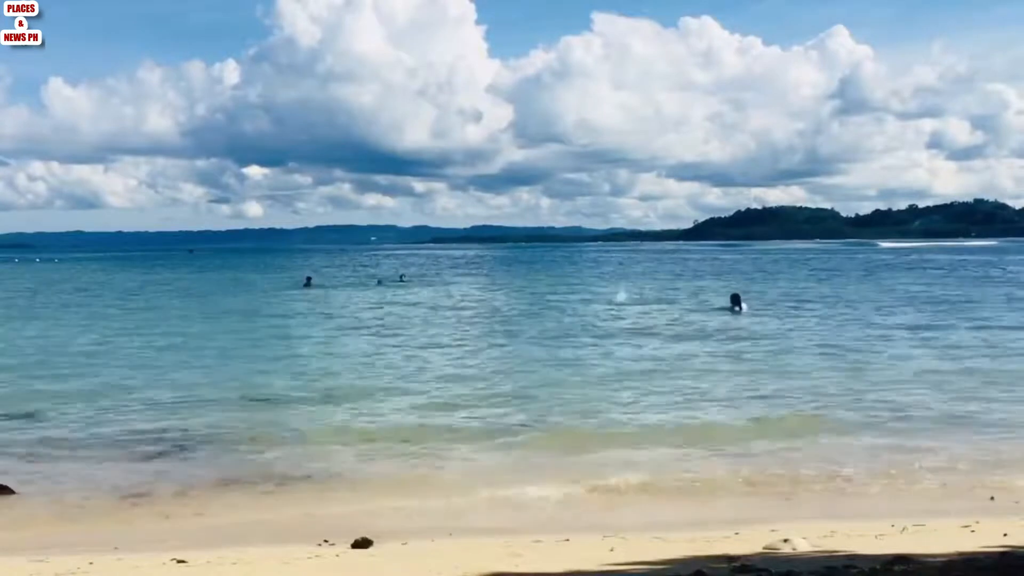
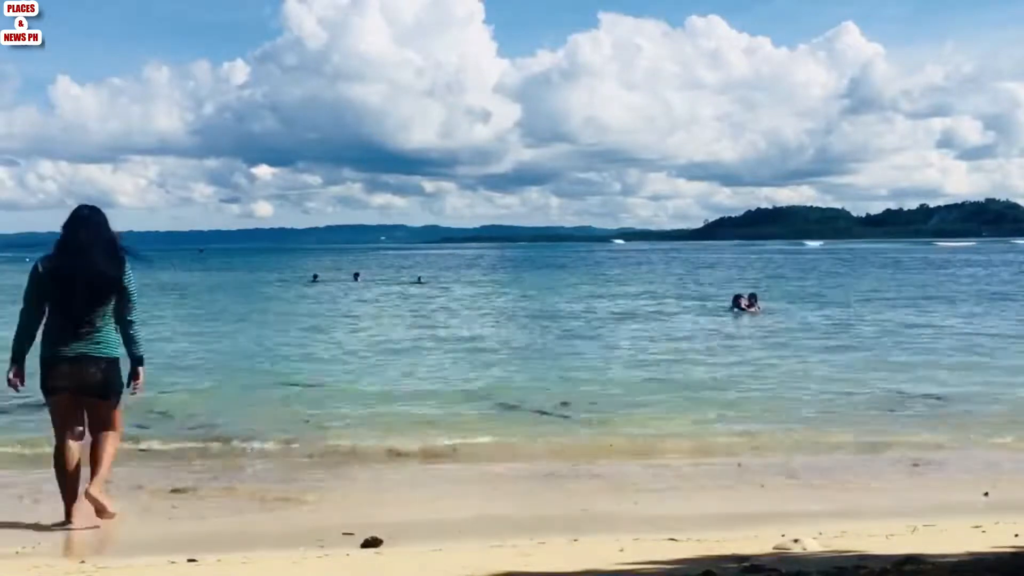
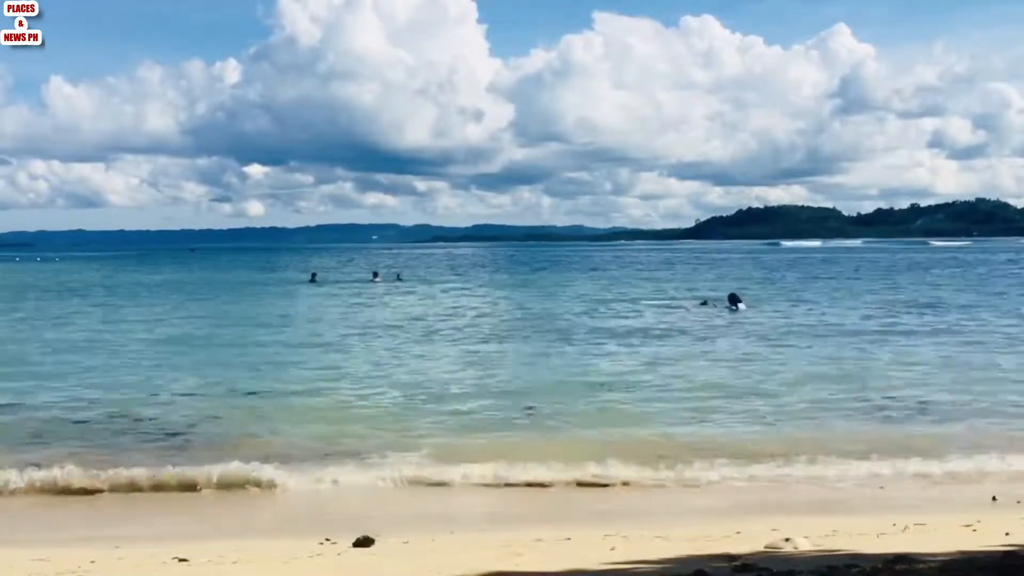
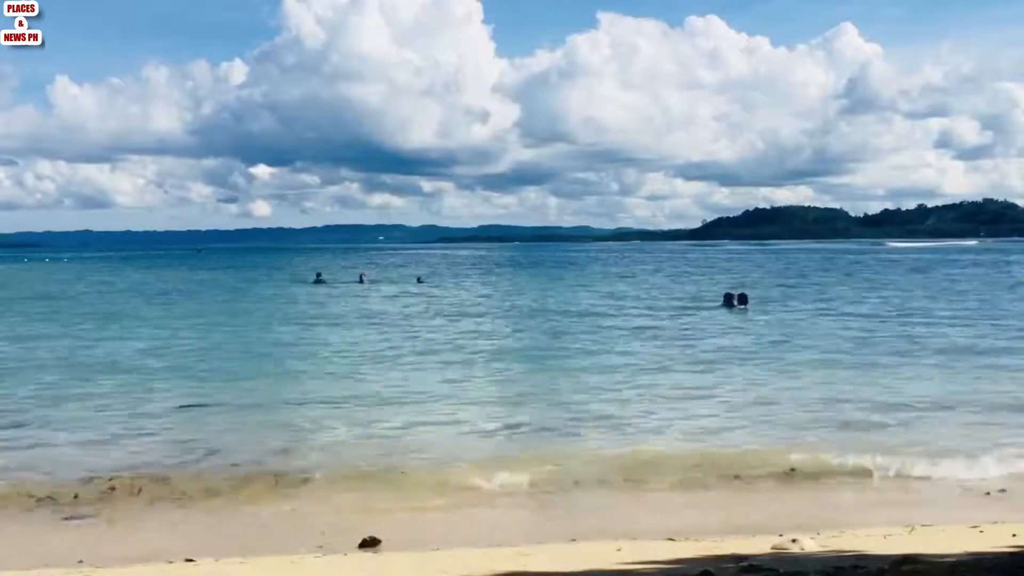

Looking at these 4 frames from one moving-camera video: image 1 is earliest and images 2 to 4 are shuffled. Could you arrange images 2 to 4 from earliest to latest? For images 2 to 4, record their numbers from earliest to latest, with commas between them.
3, 4, 2
